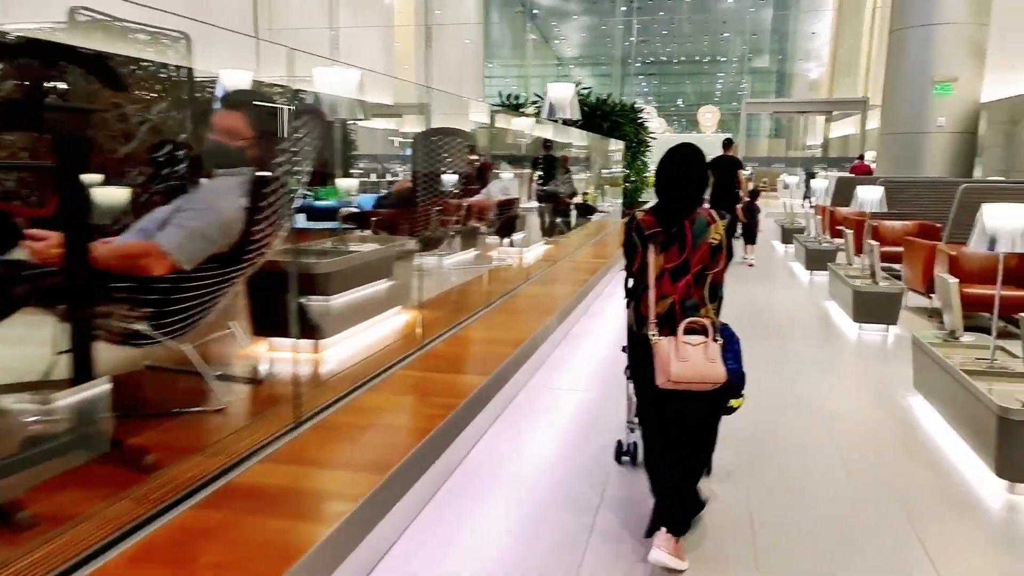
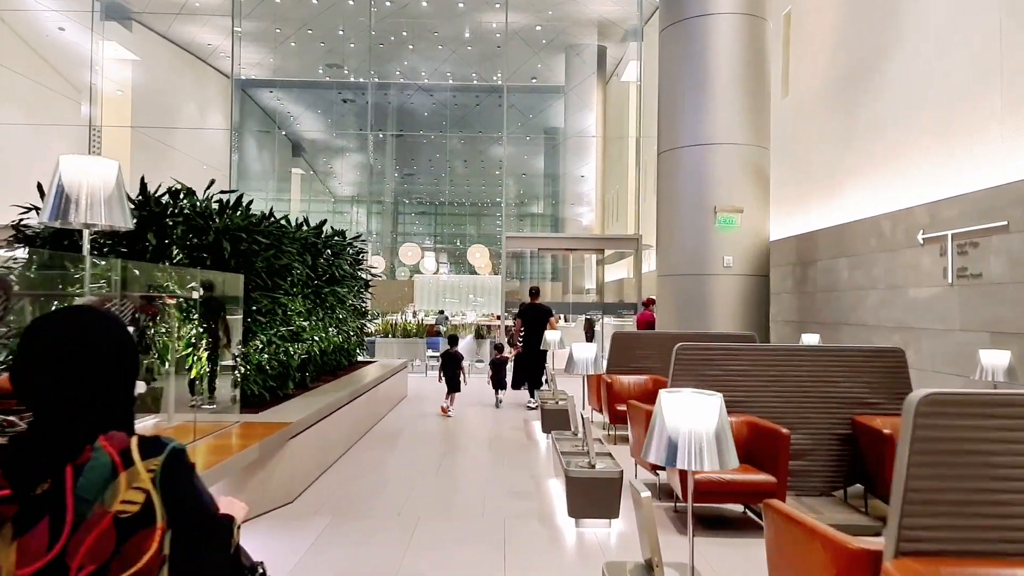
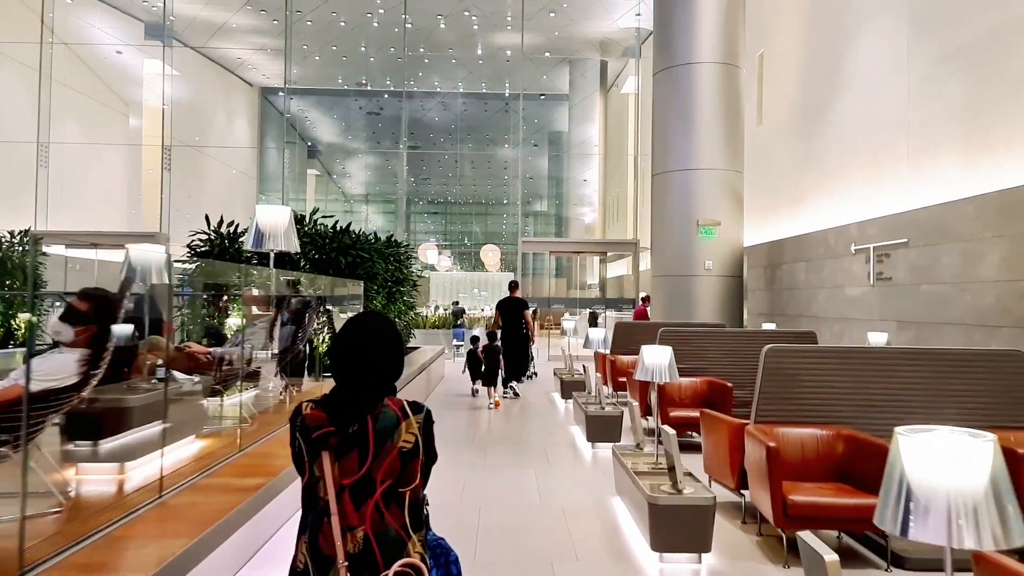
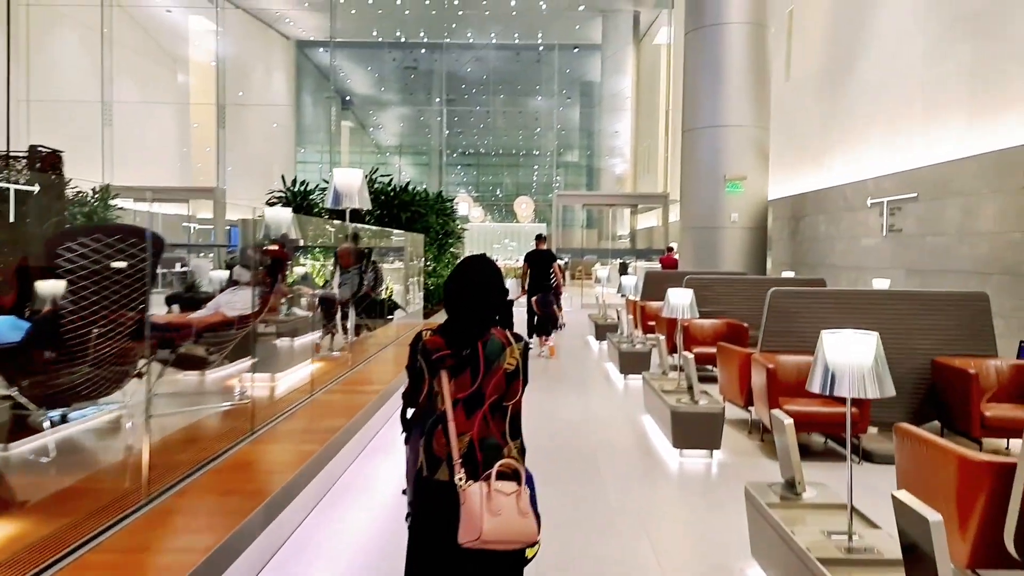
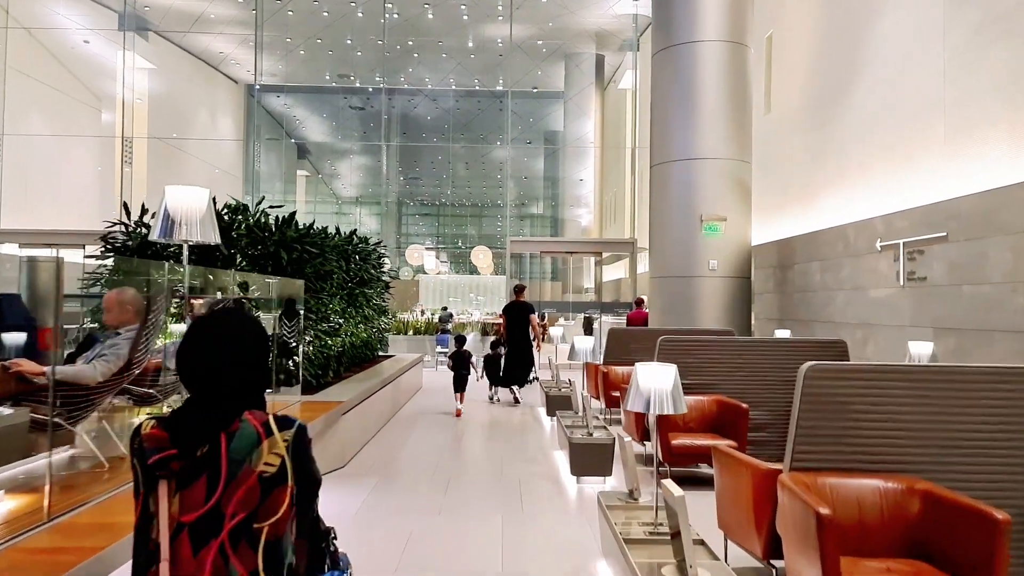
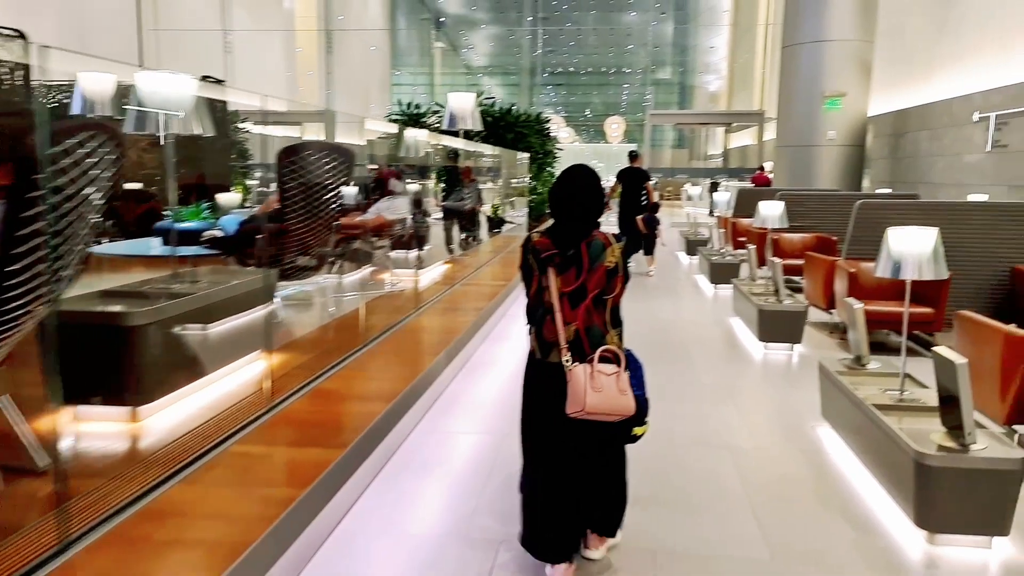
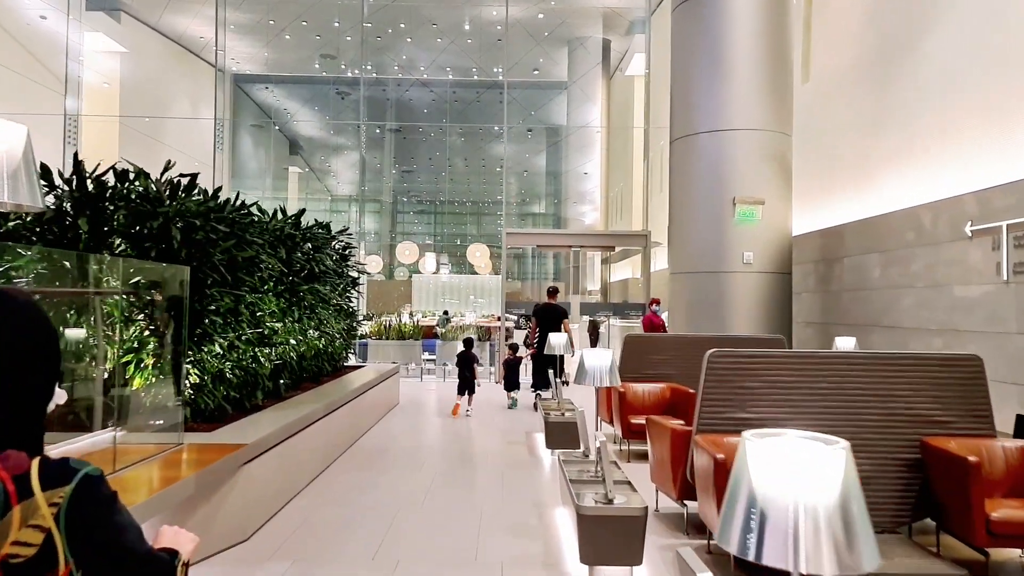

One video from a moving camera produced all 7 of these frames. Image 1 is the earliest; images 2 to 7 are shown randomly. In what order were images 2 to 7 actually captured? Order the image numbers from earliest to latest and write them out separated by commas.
6, 4, 3, 5, 2, 7
